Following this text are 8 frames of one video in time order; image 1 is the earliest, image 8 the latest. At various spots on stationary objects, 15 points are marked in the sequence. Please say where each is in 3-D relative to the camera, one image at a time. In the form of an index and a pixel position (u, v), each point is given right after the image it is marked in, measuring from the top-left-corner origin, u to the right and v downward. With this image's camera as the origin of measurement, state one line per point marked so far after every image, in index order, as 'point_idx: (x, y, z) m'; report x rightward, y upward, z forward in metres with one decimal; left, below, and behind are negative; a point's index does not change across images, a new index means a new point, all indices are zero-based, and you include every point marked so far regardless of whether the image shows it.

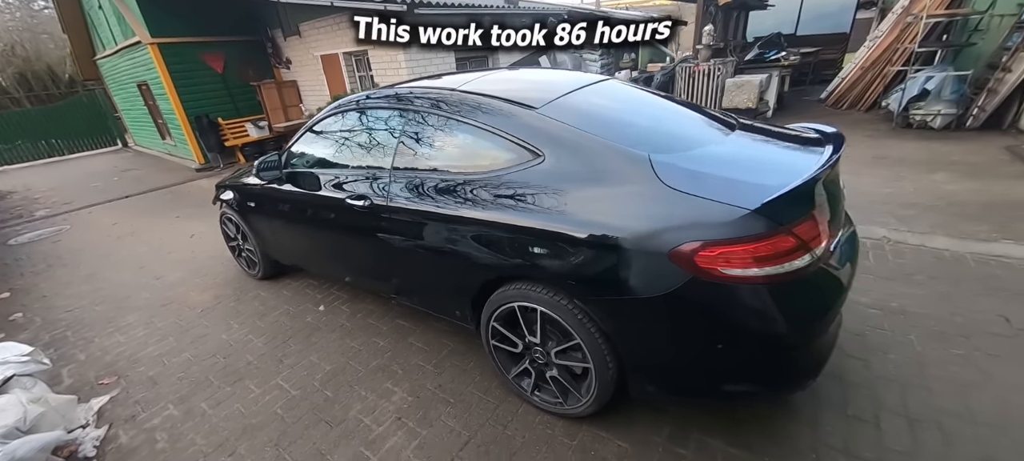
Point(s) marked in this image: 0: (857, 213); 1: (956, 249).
0: (+2.8, +0.1, +3.3) m
1: (+3.0, -0.1, +2.8) m
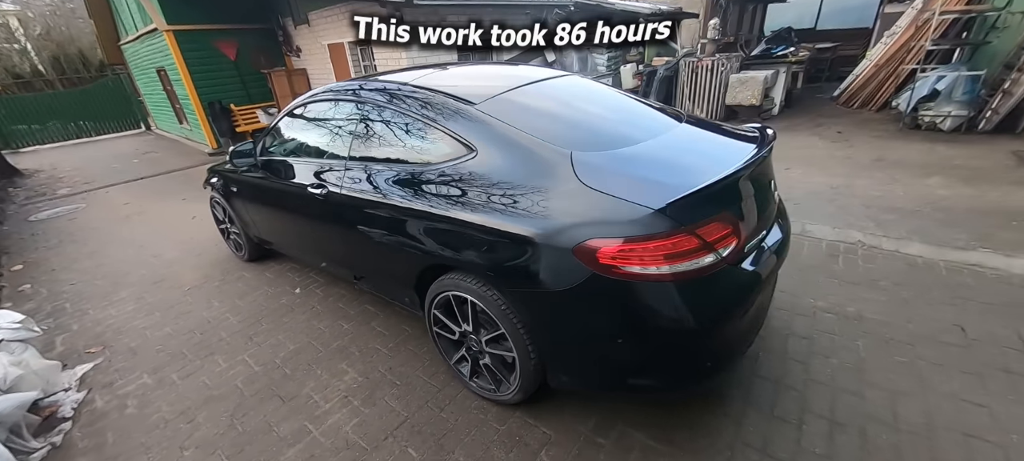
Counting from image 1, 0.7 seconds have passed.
0: (+2.6, +0.1, +3.2) m
1: (+2.7, -0.2, +2.7) m
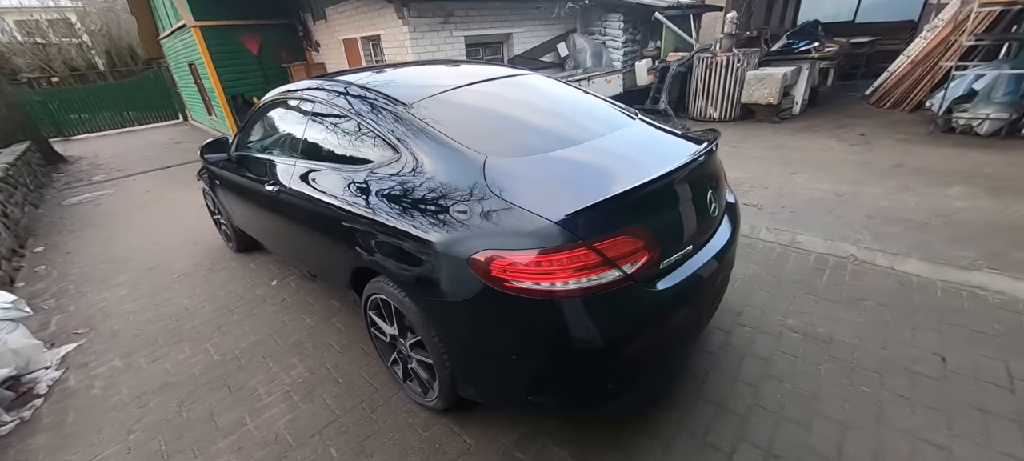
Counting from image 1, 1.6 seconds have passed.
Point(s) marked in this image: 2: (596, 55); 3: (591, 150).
0: (+2.4, 0.0, +3.0) m
1: (+2.5, -0.3, +2.5) m
2: (+1.5, +3.1, +7.2) m
3: (+0.3, +0.3, +1.8) m
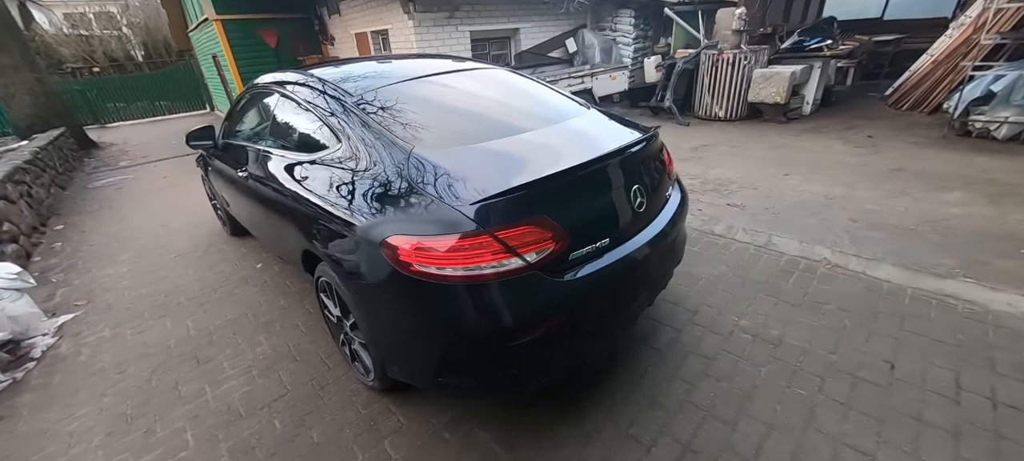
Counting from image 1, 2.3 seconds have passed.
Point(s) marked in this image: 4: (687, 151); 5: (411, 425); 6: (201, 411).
0: (+2.2, 0.0, +2.9) m
1: (+2.2, -0.3, +2.4) m
2: (+1.6, +3.1, +7.1) m
3: (+0.1, +0.4, +1.8) m
4: (+2.0, +0.9, +4.6) m
5: (-0.4, -0.8, +1.8) m
6: (-1.5, -0.9, +2.0) m
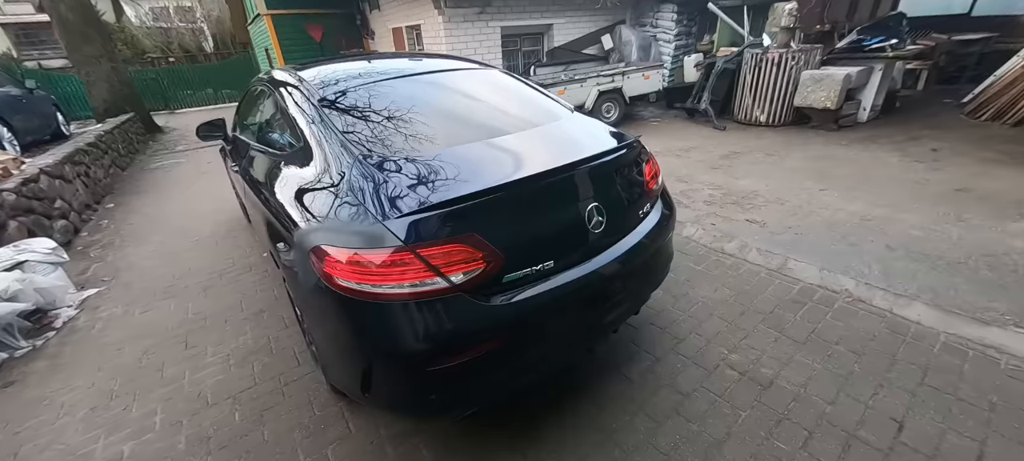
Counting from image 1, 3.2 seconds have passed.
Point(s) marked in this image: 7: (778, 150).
0: (+2.1, -0.1, +2.6) m
1: (+2.1, -0.5, +2.1) m
2: (+2.1, +3.0, +6.8) m
3: (-0.1, +0.3, +1.7) m
4: (+2.1, +0.7, +4.3) m
5: (-0.7, -0.9, +1.8) m
6: (-1.7, -0.8, +2.1) m
7: (+2.8, +0.9, +4.4) m
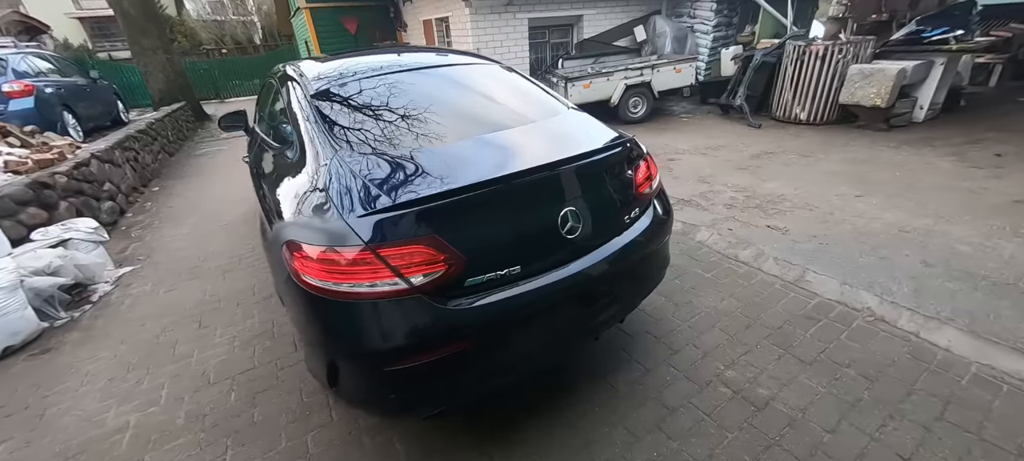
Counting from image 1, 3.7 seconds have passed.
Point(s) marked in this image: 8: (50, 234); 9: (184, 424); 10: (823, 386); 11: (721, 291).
0: (+2.1, -0.2, +2.4) m
1: (+2.0, -0.5, +1.9) m
2: (+2.6, +3.0, +6.5) m
3: (-0.1, +0.3, +1.7) m
4: (+2.3, +0.7, +4.0) m
5: (-0.8, -0.8, +1.8) m
6: (-1.8, -0.8, +2.2) m
7: (+3.0, +0.8, +4.1) m
8: (-3.4, 0.0, +3.0) m
9: (-1.5, -0.9, +1.9) m
10: (+1.3, -0.7, +1.8) m
11: (+1.2, -0.4, +2.4) m
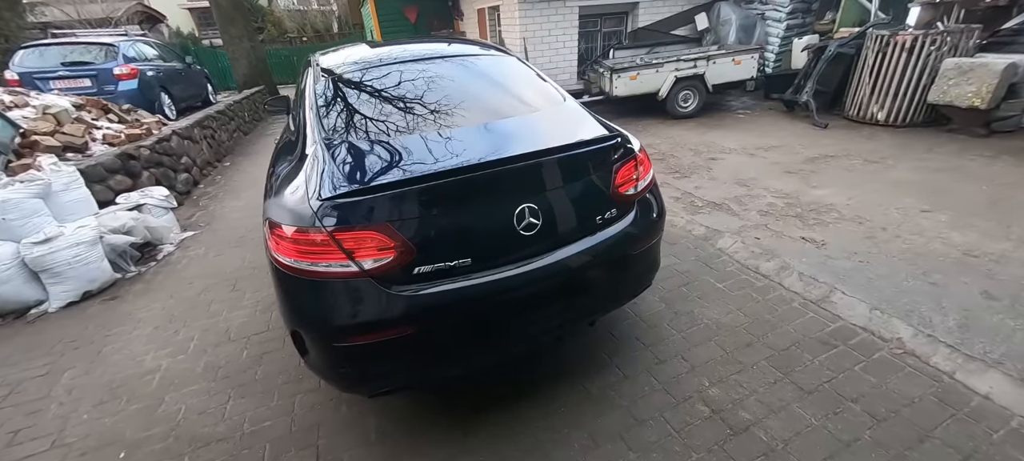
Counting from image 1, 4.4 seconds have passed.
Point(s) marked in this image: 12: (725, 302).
0: (+2.0, -0.3, +2.1) m
1: (+1.9, -0.7, +1.6) m
2: (+3.4, +2.9, +6.0) m
3: (-0.2, +0.3, +1.7) m
4: (+2.6, +0.6, +3.7) m
5: (-0.9, -0.8, +2.0) m
6: (-1.8, -0.6, +2.5) m
7: (+3.3, +0.6, +3.6) m
8: (-3.3, +0.3, +3.5) m
9: (-1.6, -0.8, +2.2) m
10: (+1.2, -0.7, +1.6) m
11: (+1.2, -0.4, +2.2) m
12: (+1.2, -0.4, +2.2) m
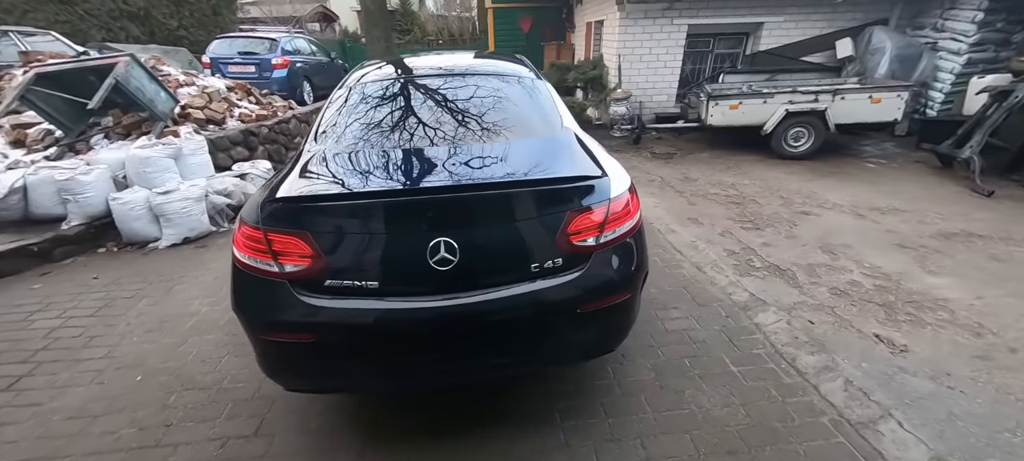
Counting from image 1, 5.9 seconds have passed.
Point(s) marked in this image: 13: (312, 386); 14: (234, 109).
0: (+1.8, -0.8, +1.5) m
1: (+1.4, -1.1, +1.0) m
2: (+4.7, +2.0, +4.8) m
3: (-0.3, +0.3, +1.7) m
4: (+2.8, 0.0, +2.8) m
5: (-1.1, -0.7, +2.1) m
6: (-1.8, -0.4, +2.8) m
7: (+3.5, -0.1, +2.6) m
8: (-2.8, +0.6, +4.2) m
9: (-1.8, -0.6, +2.5) m
10: (+0.8, -1.0, +1.2) m
11: (+1.0, -0.7, +1.8) m
12: (+1.0, -0.7, +1.8) m
13: (-0.7, -0.6, +1.6) m
14: (-3.3, +1.4, +4.9) m
